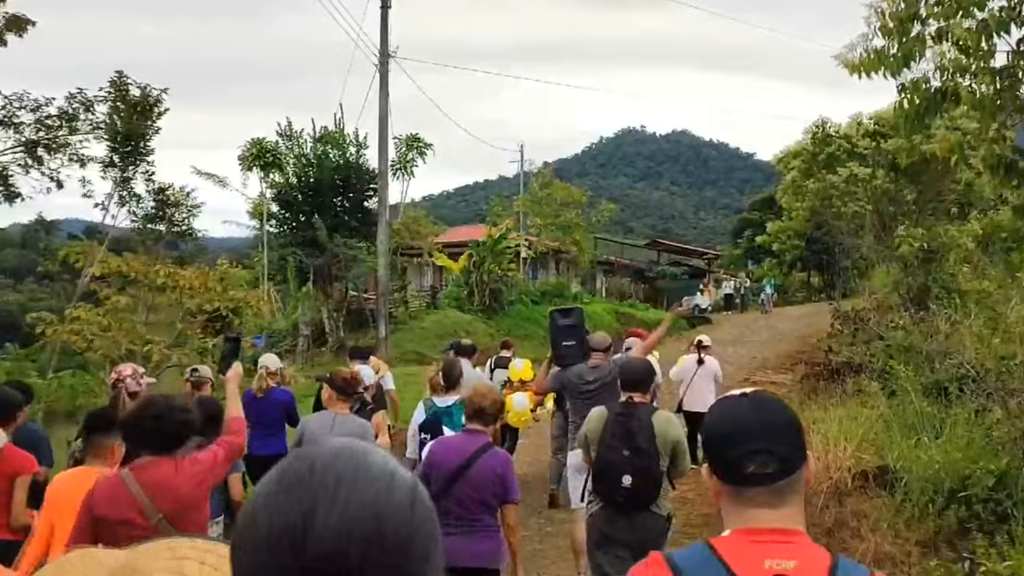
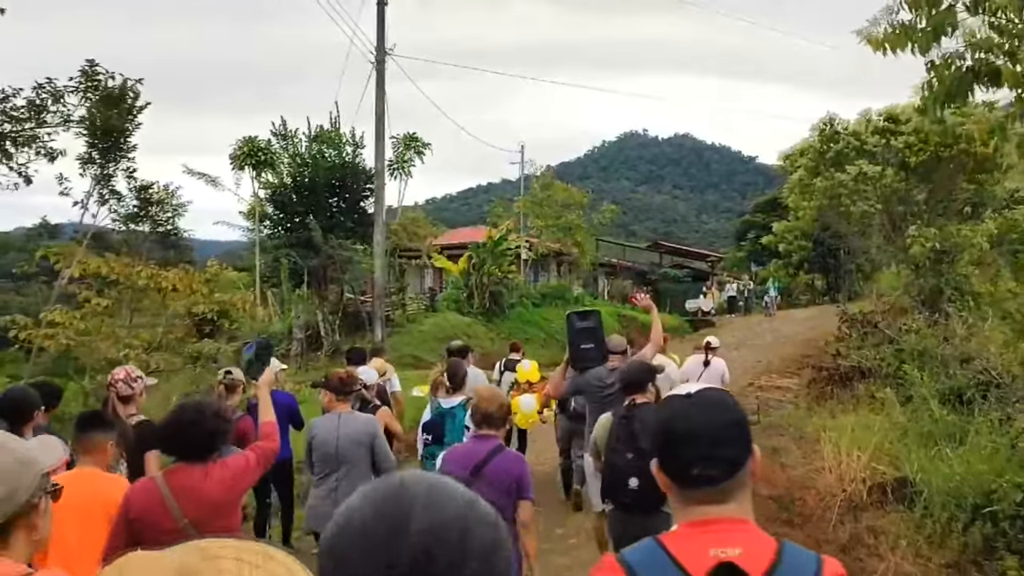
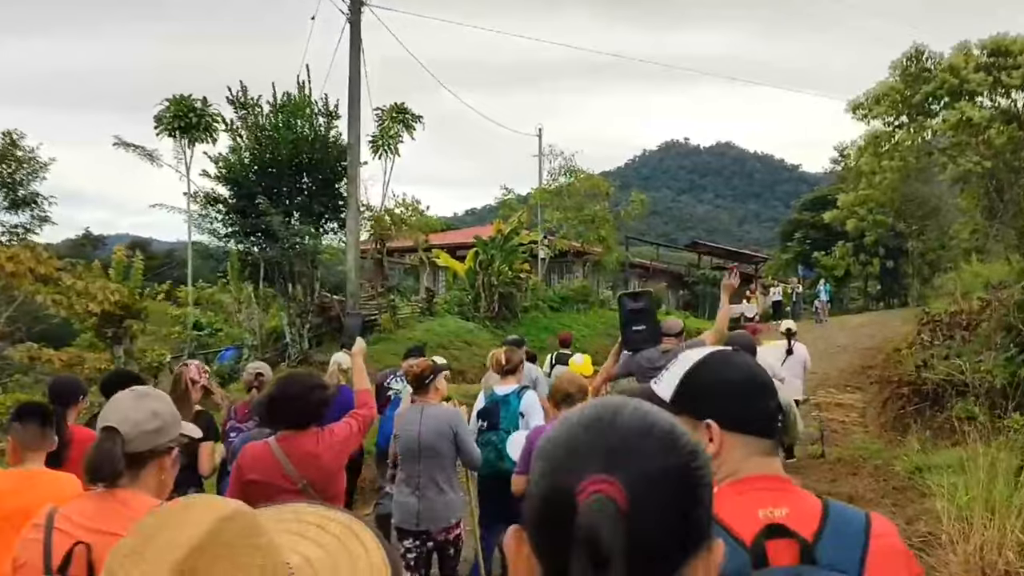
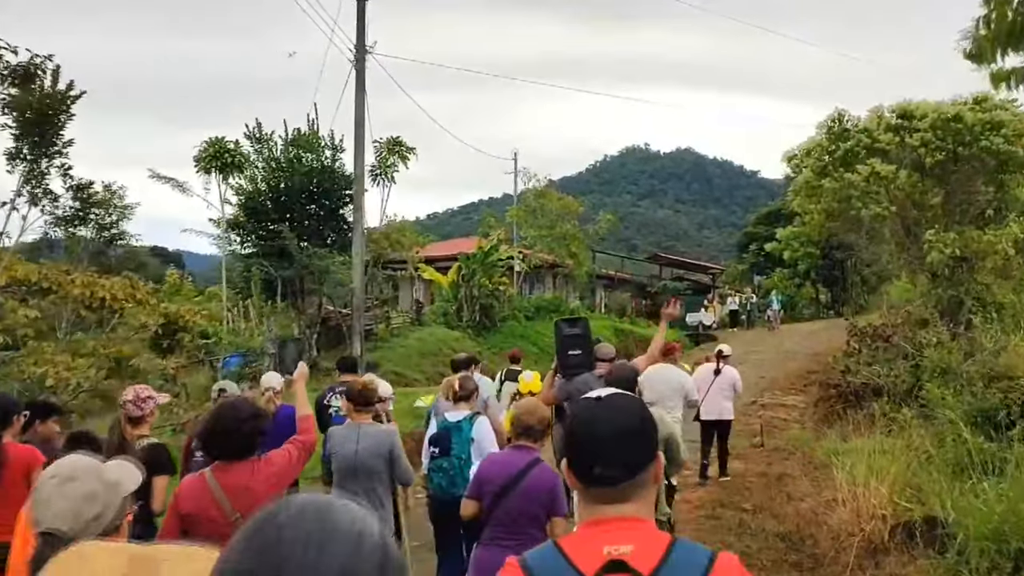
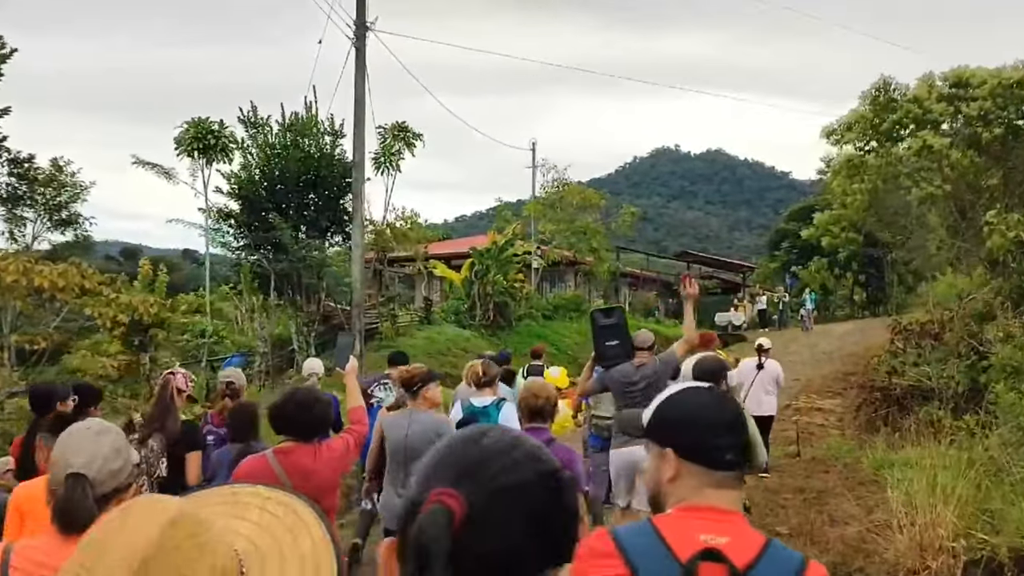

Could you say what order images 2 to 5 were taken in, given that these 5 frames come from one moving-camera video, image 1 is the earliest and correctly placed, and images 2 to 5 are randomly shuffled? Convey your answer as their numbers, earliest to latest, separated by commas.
2, 4, 5, 3
